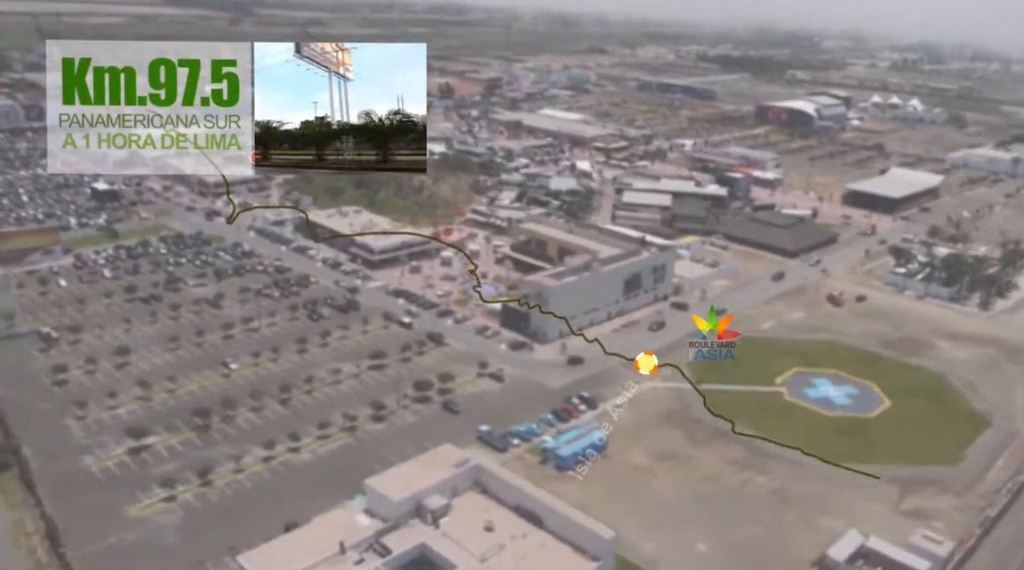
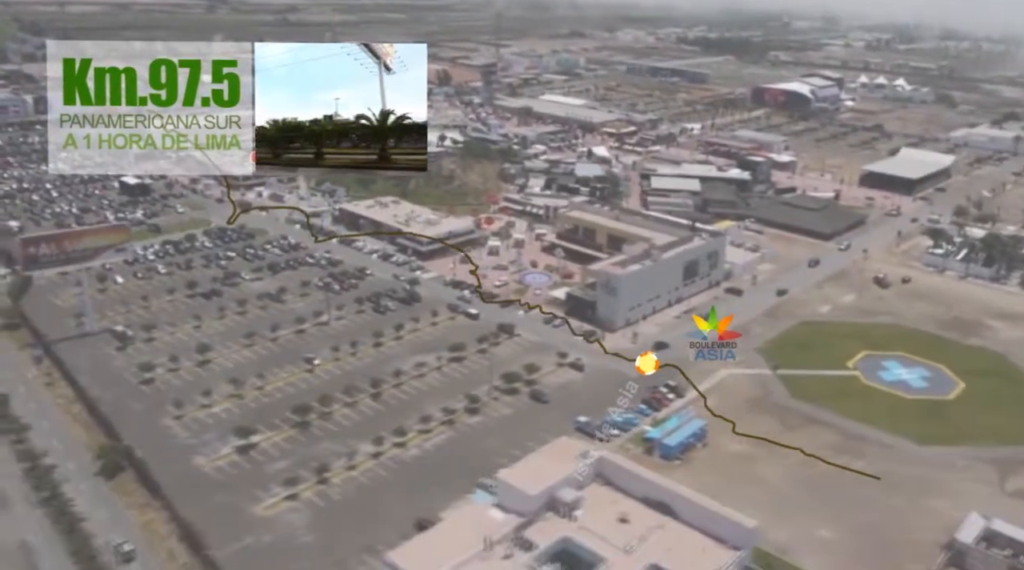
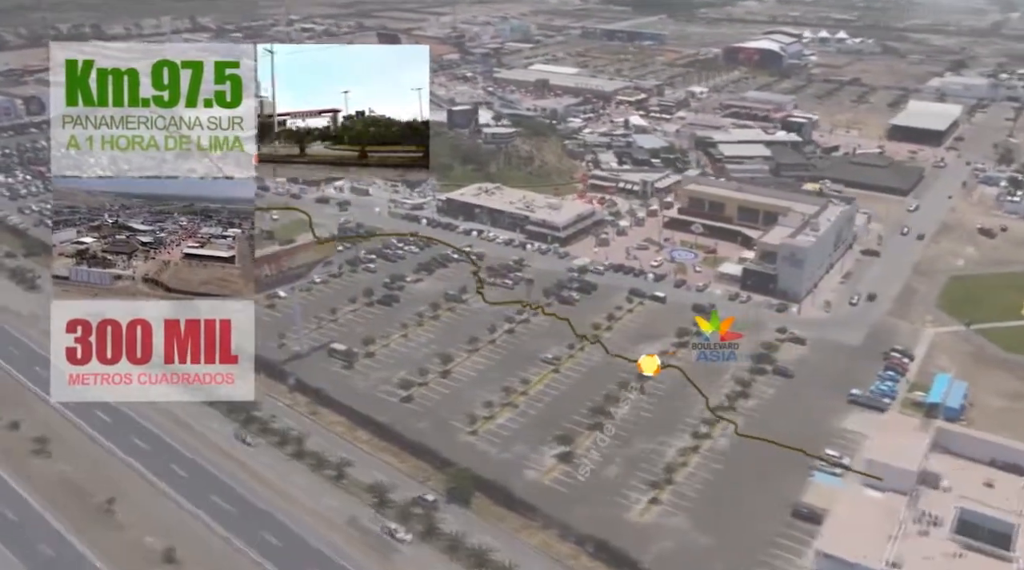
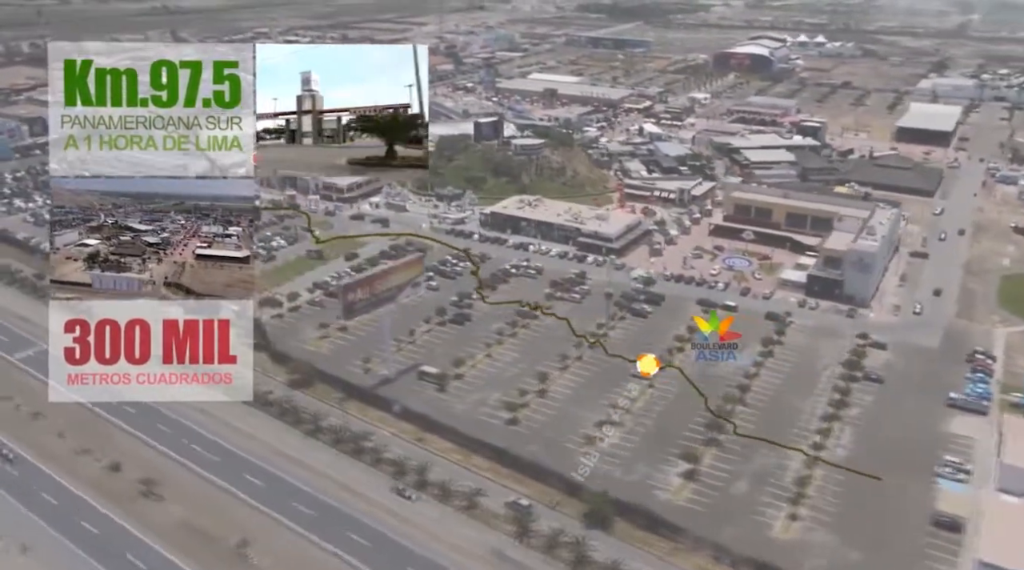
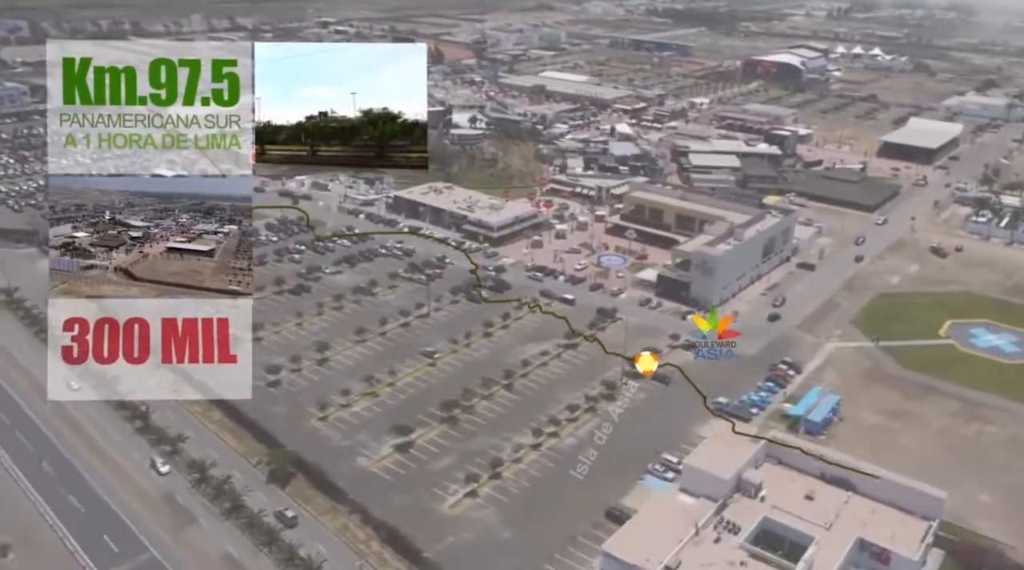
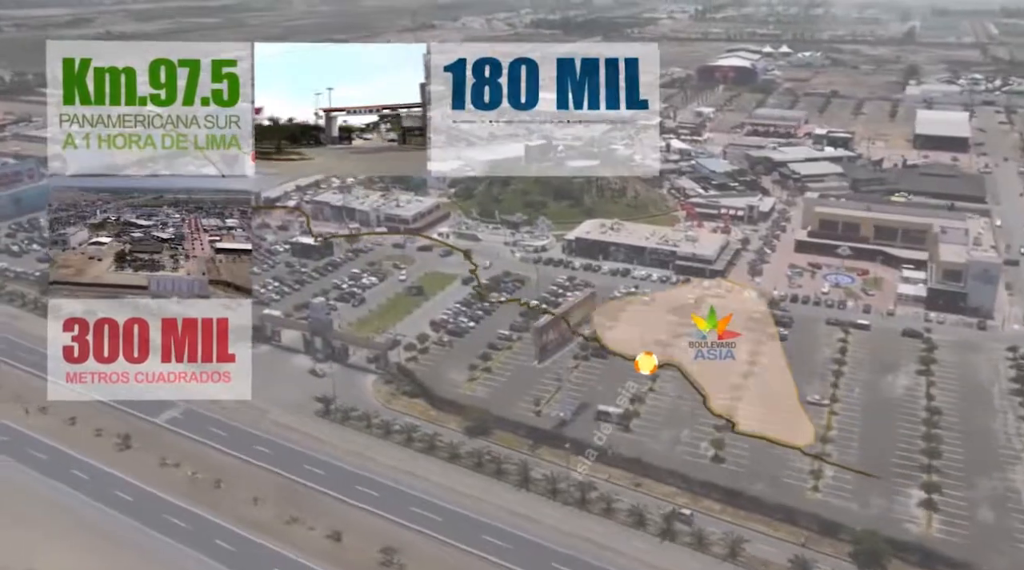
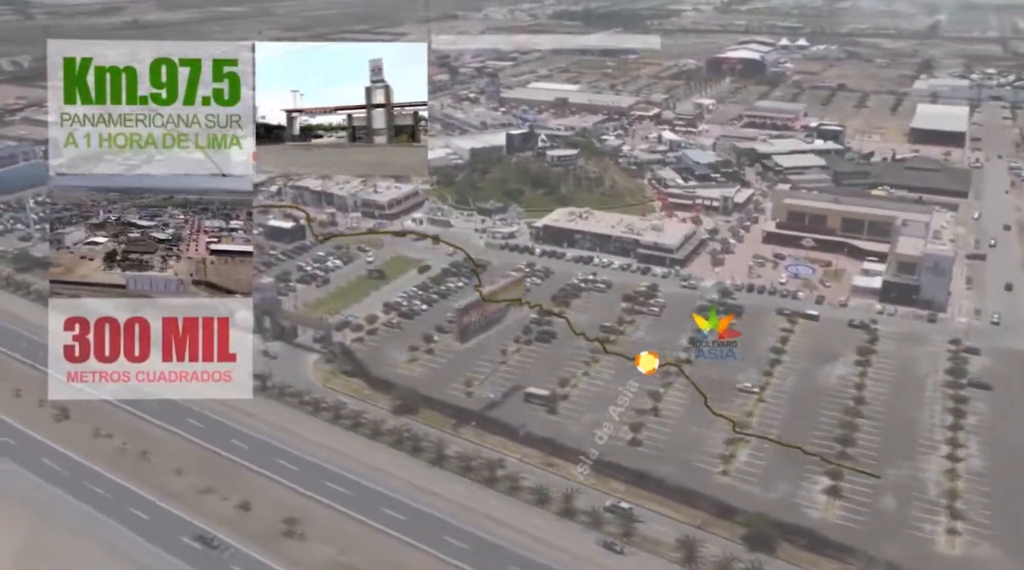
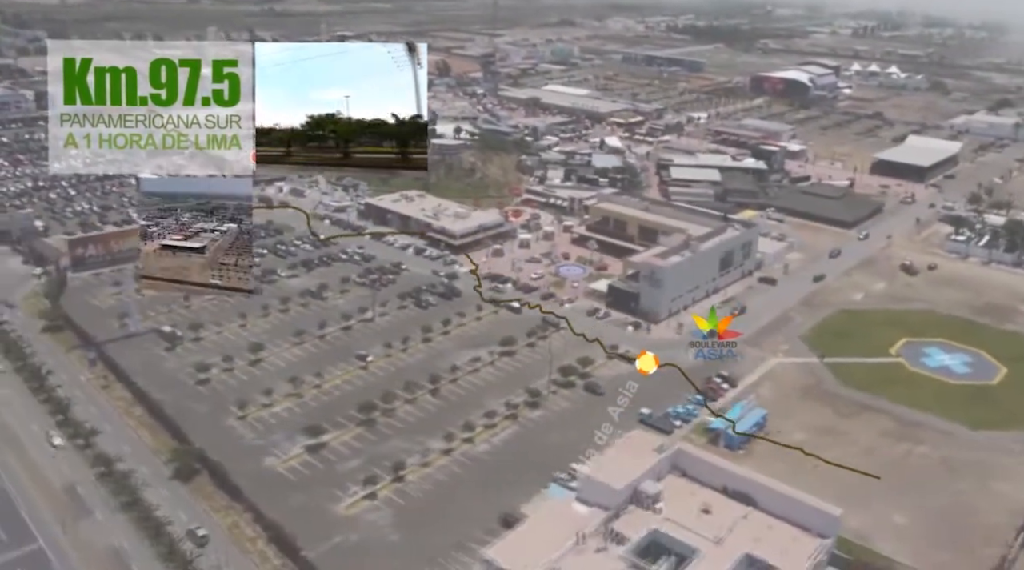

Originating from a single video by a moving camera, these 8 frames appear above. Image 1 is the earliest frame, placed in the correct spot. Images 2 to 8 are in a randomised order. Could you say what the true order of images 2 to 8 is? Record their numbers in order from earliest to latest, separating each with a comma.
2, 8, 5, 3, 4, 7, 6
